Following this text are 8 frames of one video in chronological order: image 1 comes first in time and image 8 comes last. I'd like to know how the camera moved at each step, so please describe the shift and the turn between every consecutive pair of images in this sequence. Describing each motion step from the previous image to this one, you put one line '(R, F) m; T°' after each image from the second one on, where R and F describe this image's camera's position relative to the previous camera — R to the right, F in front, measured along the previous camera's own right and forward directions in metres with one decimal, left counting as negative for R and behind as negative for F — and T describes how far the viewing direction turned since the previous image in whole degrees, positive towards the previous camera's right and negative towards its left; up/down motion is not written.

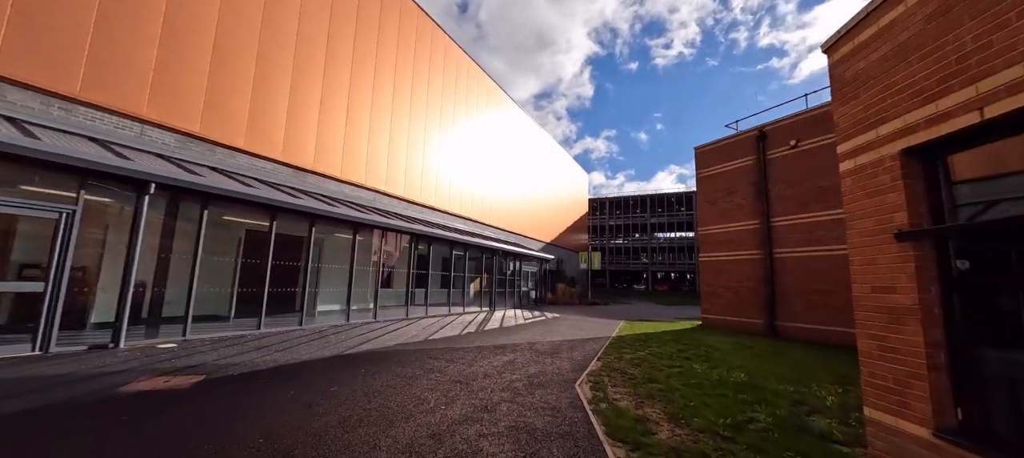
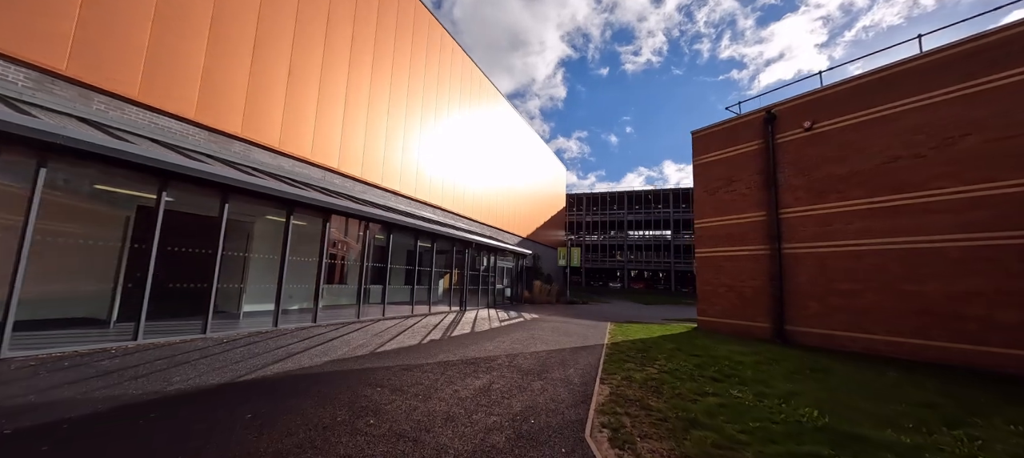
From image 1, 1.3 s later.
(-0.1, +2.3) m; +4°
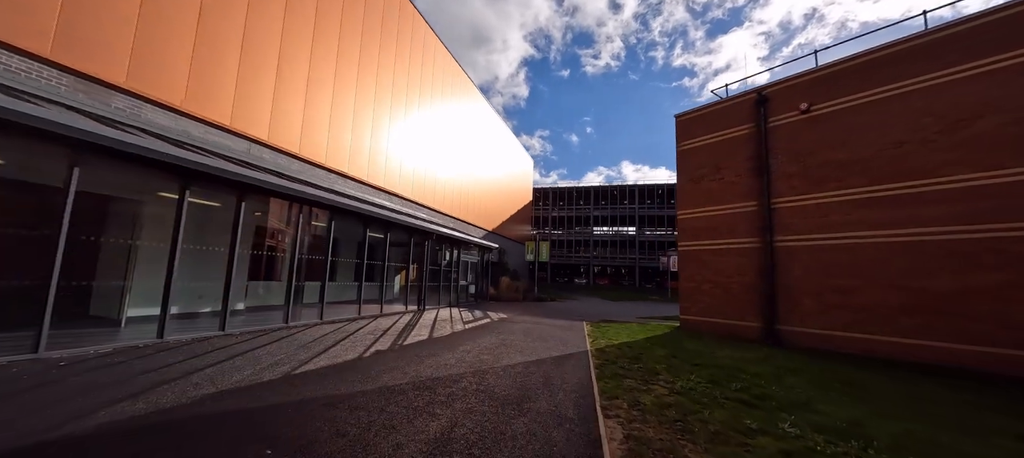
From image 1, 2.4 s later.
(-0.1, +1.9) m; +6°
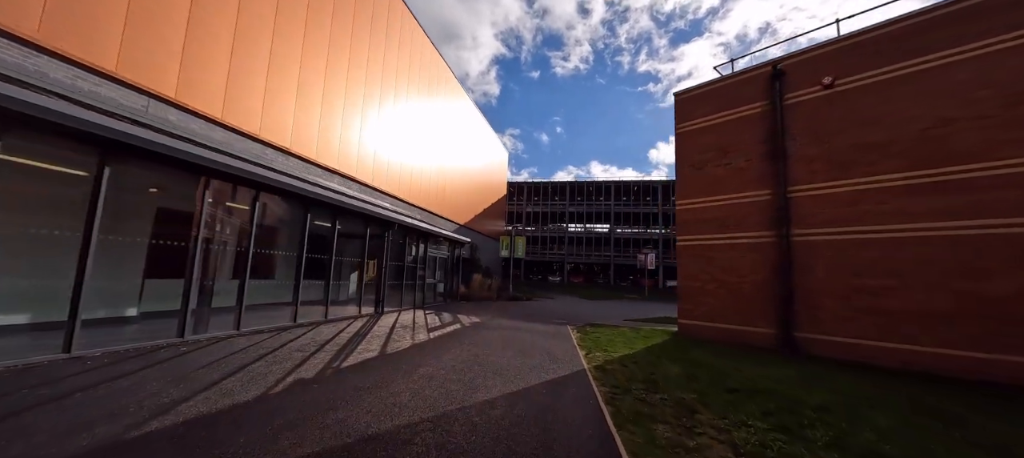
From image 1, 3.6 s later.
(-0.1, +2.1) m; +5°
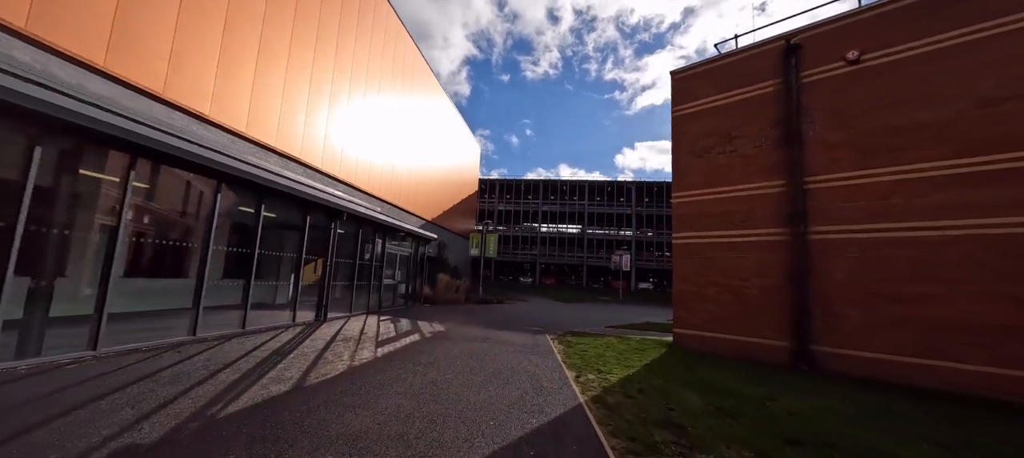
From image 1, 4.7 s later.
(-0.1, +1.9) m; +5°
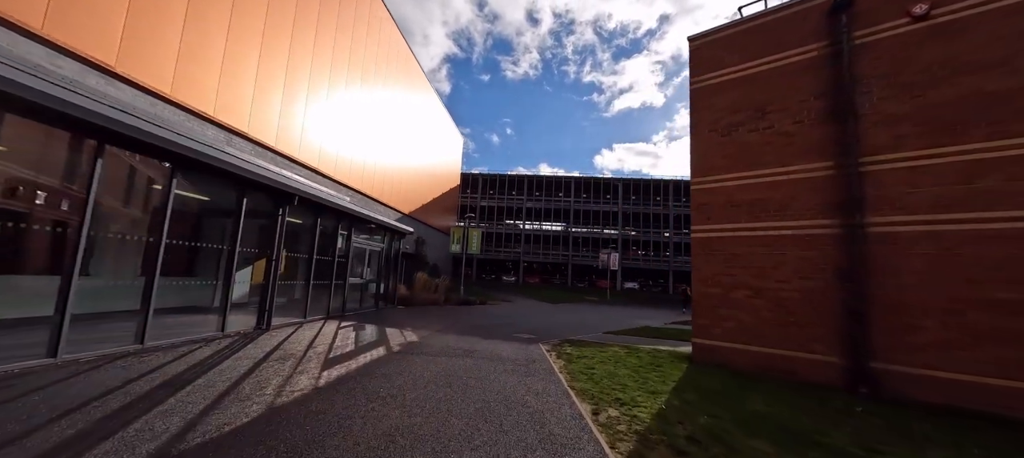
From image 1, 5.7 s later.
(-0.2, +1.9) m; +3°
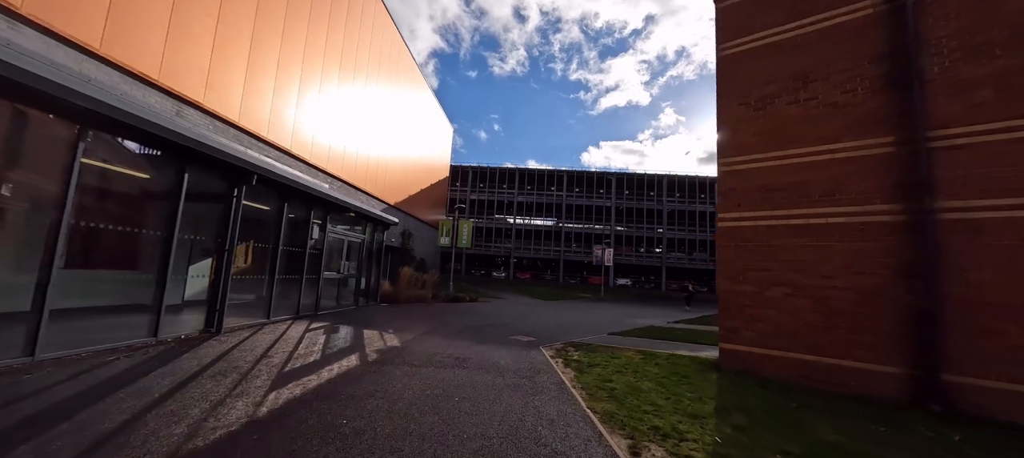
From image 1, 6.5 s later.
(-0.3, +1.3) m; +2°
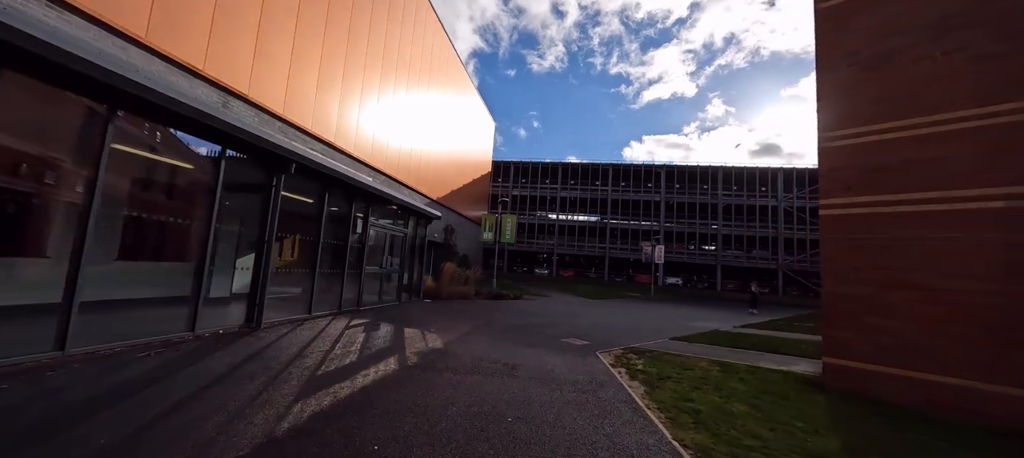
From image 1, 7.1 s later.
(-0.3, +0.9) m; -7°
